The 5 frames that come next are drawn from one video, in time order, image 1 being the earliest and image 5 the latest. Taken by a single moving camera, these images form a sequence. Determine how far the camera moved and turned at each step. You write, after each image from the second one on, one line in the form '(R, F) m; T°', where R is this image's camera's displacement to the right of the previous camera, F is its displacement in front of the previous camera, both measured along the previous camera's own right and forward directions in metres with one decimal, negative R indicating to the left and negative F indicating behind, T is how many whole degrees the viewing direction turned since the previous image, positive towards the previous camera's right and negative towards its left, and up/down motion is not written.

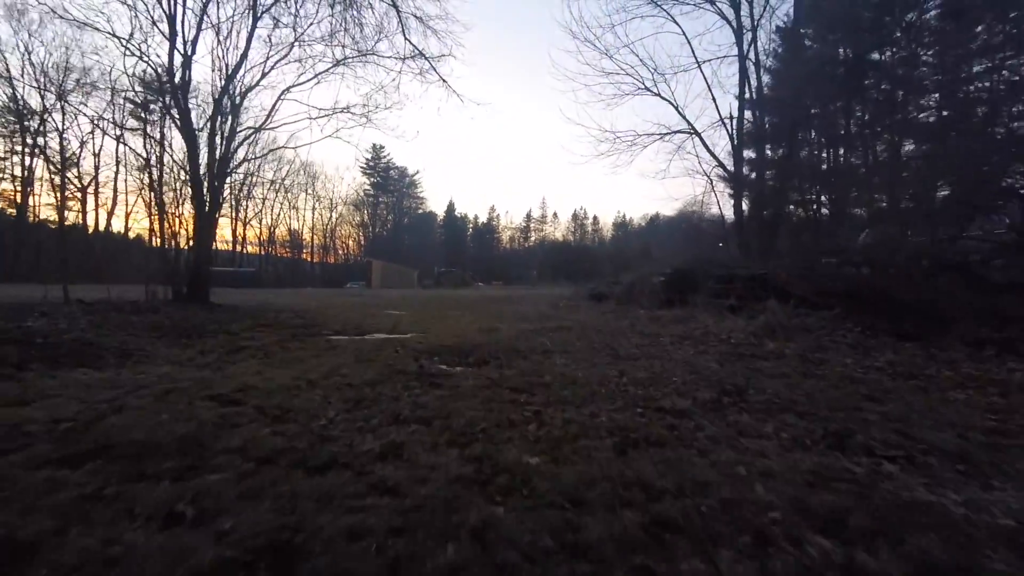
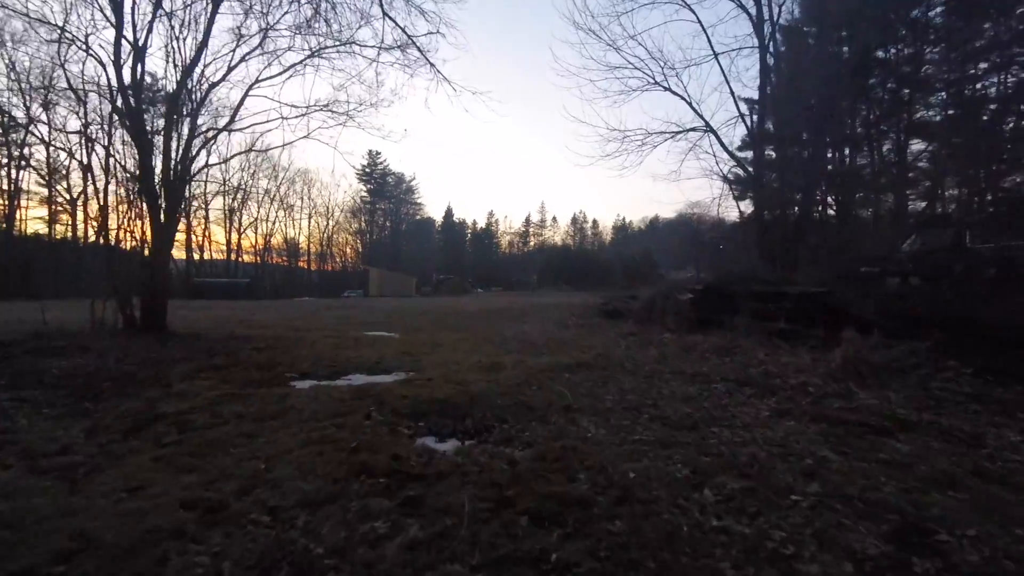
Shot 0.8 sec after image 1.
(-0.1, +1.4) m; 0°
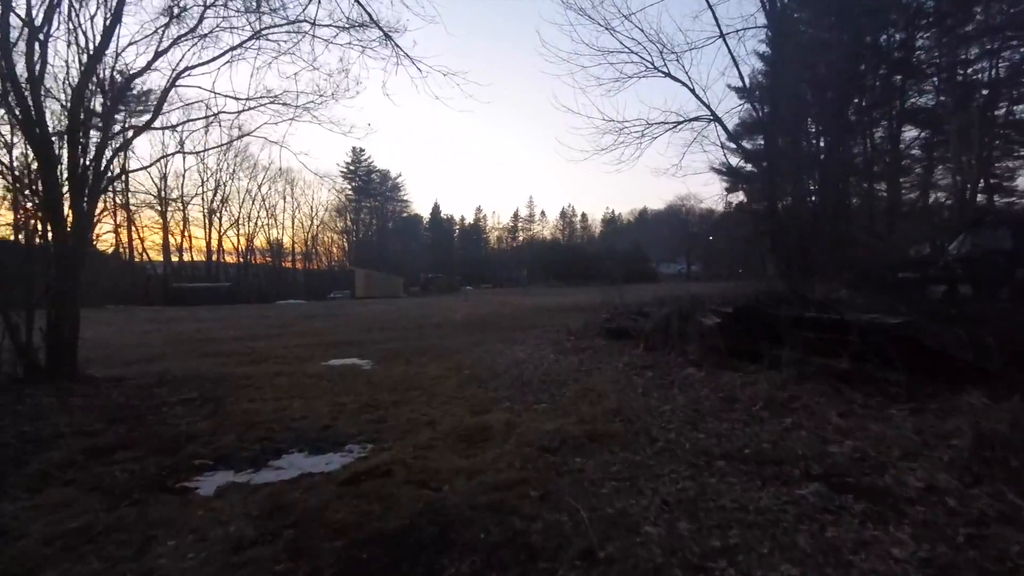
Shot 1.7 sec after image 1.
(0.0, +1.6) m; +1°
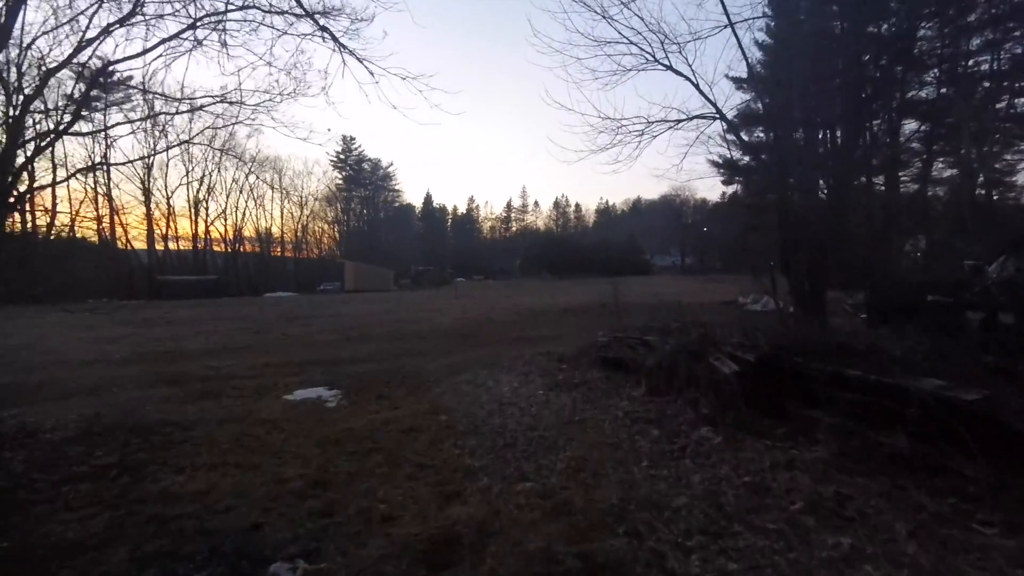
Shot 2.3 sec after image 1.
(+0.1, +1.1) m; +1°
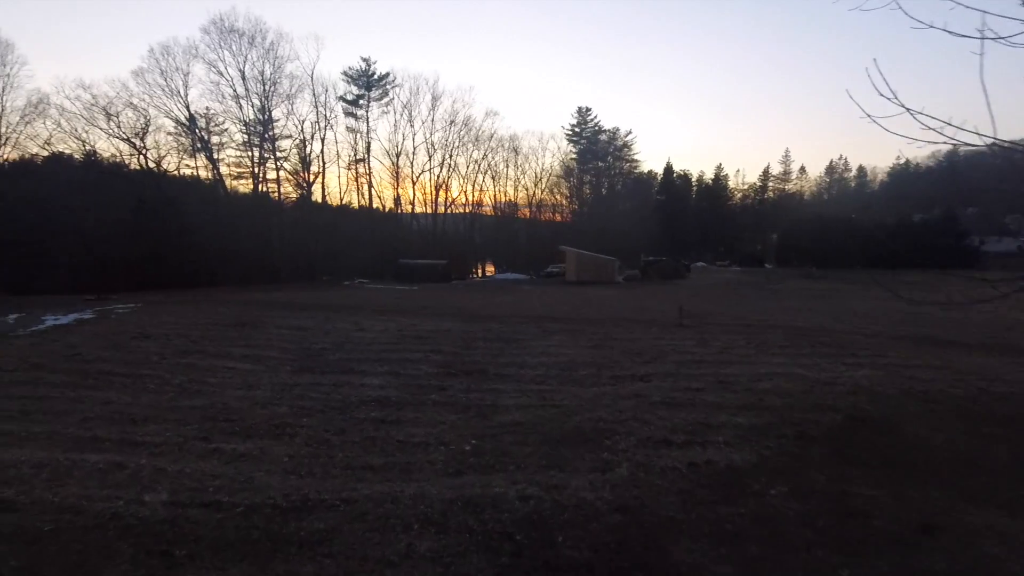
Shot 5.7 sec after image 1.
(+0.1, +9.1) m; -25°
